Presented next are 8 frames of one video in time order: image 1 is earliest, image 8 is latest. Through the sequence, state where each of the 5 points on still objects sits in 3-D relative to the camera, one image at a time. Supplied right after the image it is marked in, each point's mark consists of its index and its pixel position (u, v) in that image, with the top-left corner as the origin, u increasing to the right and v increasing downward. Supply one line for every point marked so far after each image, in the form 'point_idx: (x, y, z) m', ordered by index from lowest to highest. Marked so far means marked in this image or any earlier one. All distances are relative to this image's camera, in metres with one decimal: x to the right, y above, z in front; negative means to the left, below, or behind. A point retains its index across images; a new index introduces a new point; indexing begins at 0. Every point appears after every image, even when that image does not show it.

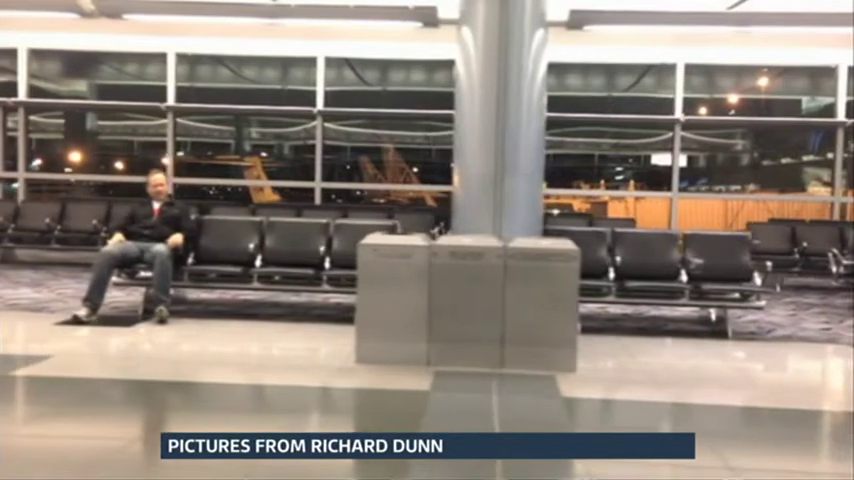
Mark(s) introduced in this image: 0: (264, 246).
0: (-2.9, -0.1, +7.8) m
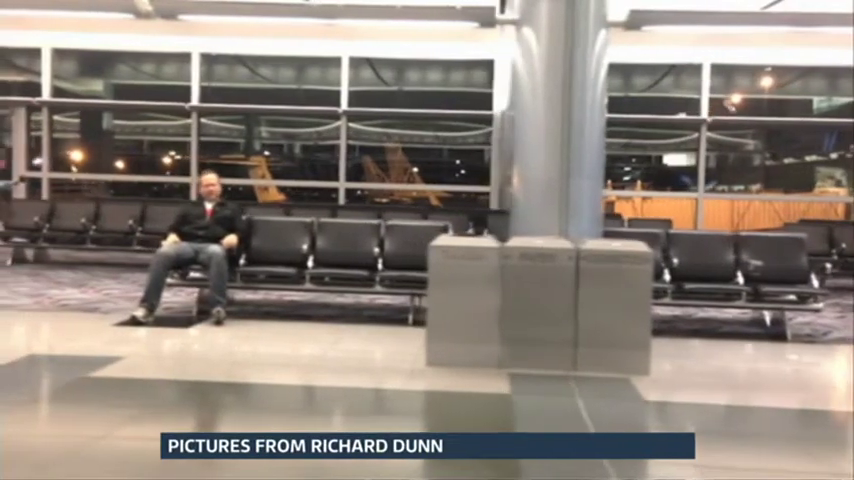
0: (-2.0, -0.1, +7.7) m
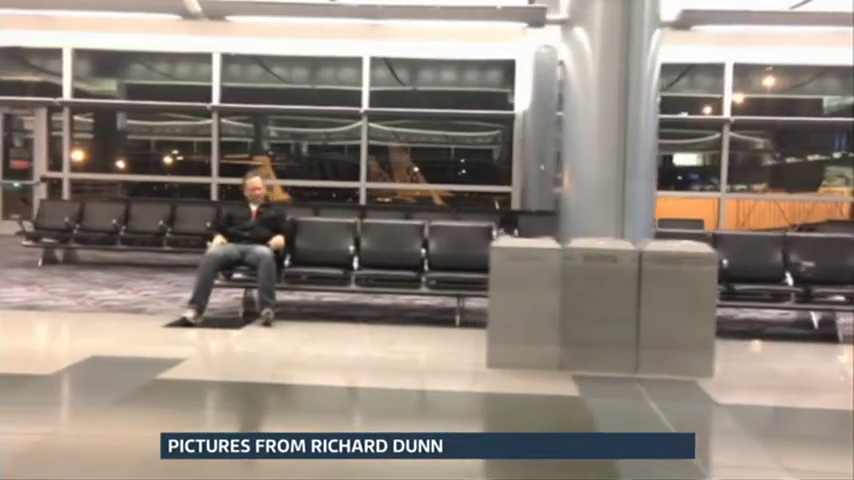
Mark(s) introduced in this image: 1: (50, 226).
0: (-1.2, -0.1, +7.7) m
1: (-10.1, +0.4, +11.5) m
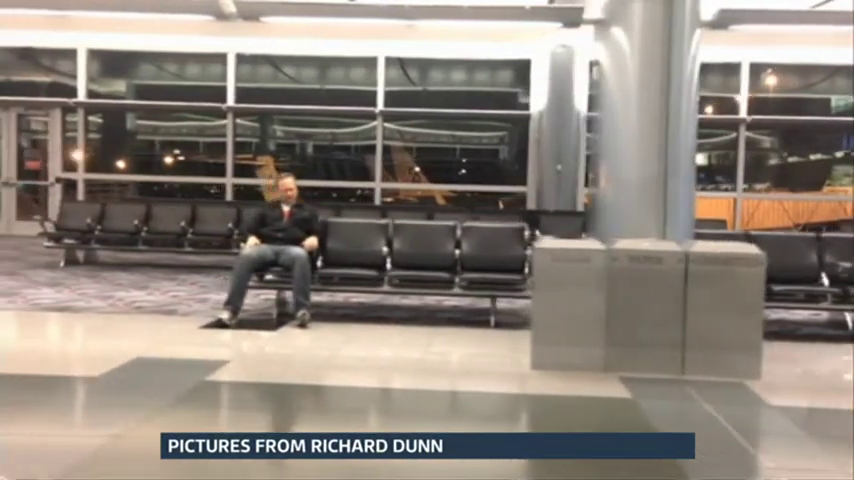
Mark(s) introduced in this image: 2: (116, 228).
0: (-0.6, -0.2, +7.7) m
1: (-9.5, +0.3, +11.5) m
2: (-8.3, +0.3, +11.6) m
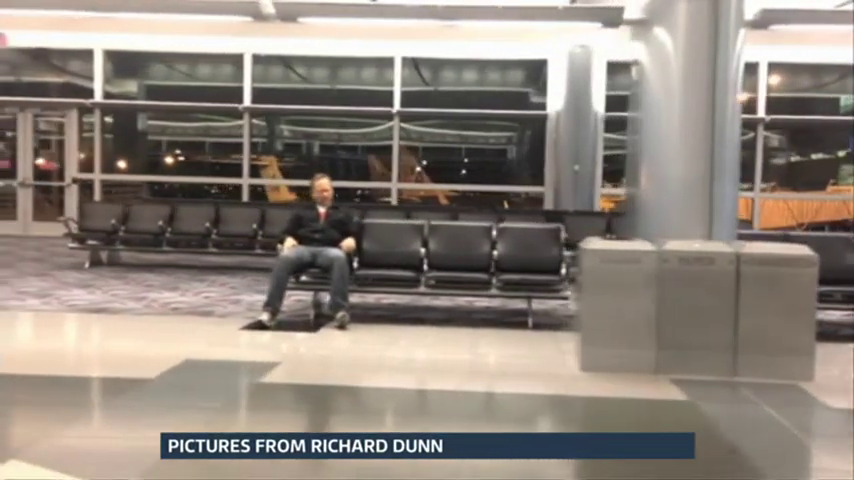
0: (0.0, -0.2, +7.7) m
1: (-8.8, +0.3, +11.5) m
2: (-7.7, +0.3, +11.6) m
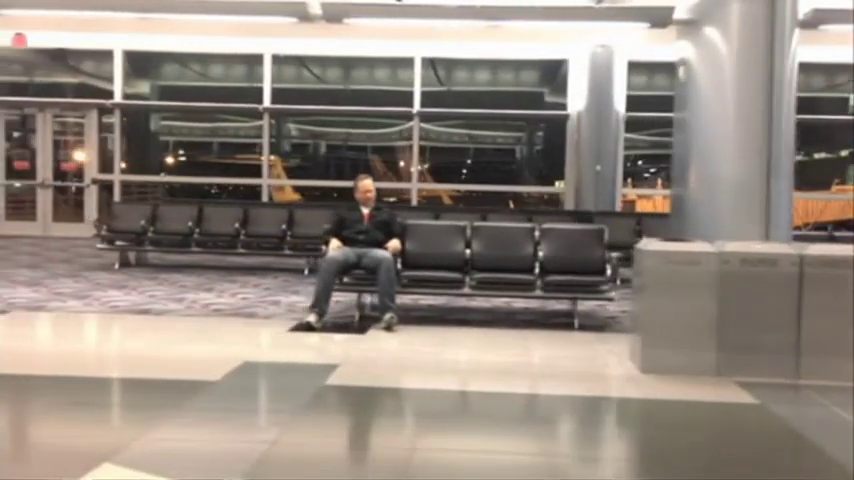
0: (+0.8, -0.2, +7.7) m
1: (-8.1, +0.3, +11.5) m
2: (-6.9, +0.3, +11.6) m
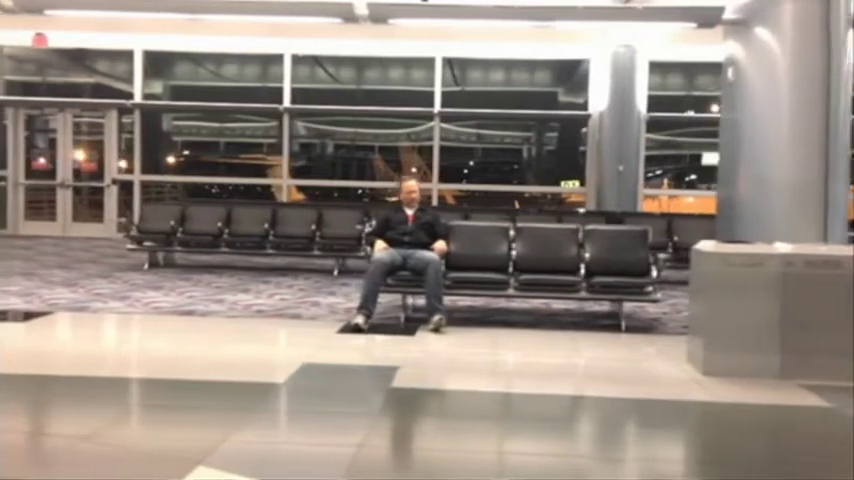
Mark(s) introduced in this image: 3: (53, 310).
0: (+1.6, -0.2, +7.6) m
1: (-7.3, +0.3, +11.5) m
2: (-6.1, +0.3, +11.5) m
3: (-6.7, -1.3, +7.7) m
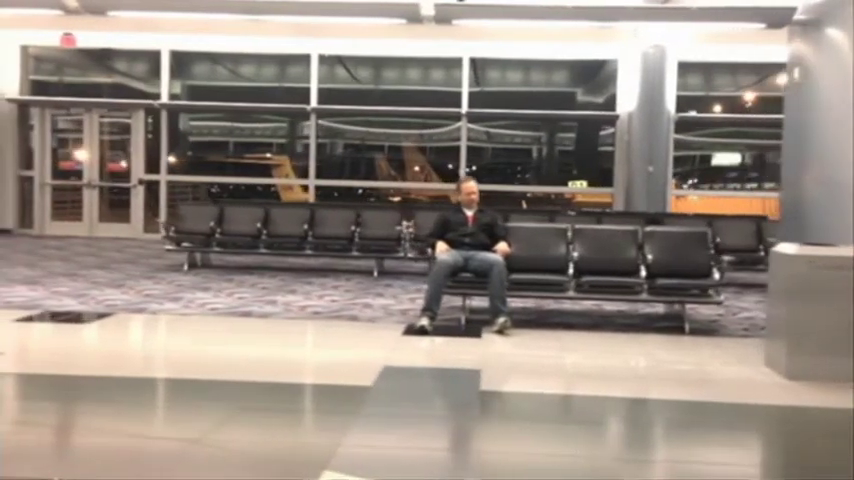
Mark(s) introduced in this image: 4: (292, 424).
0: (+2.6, -0.3, +7.6) m
1: (-6.2, +0.3, +11.5) m
2: (-5.1, +0.2, +11.5) m
3: (-5.7, -1.3, +7.7) m
4: (-1.3, -2.0, +4.6) m
